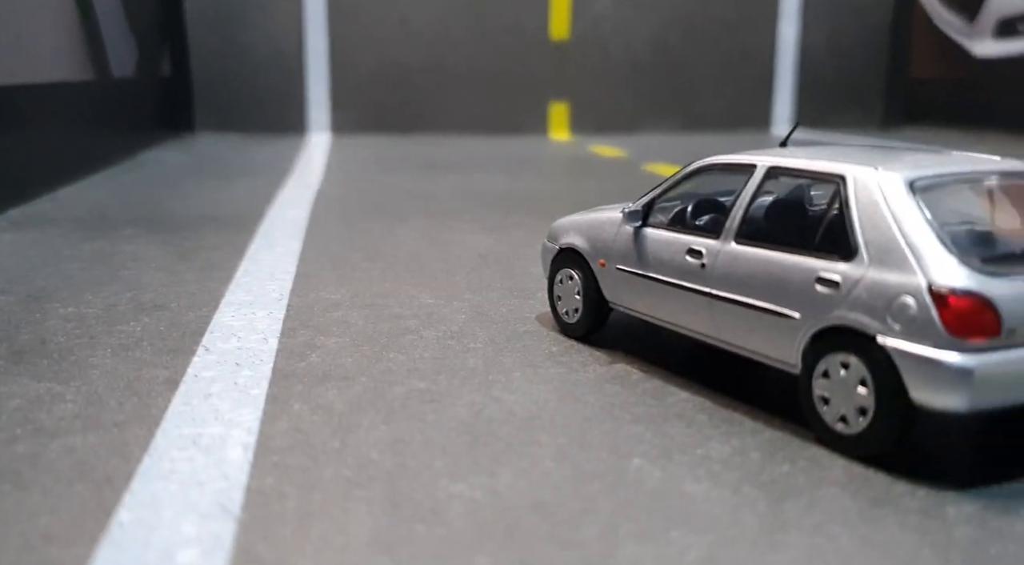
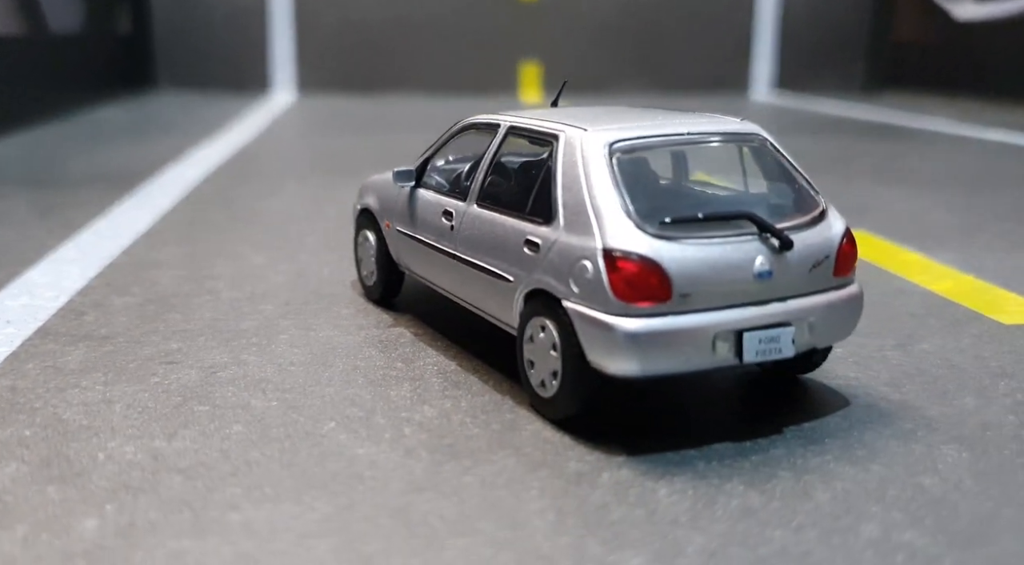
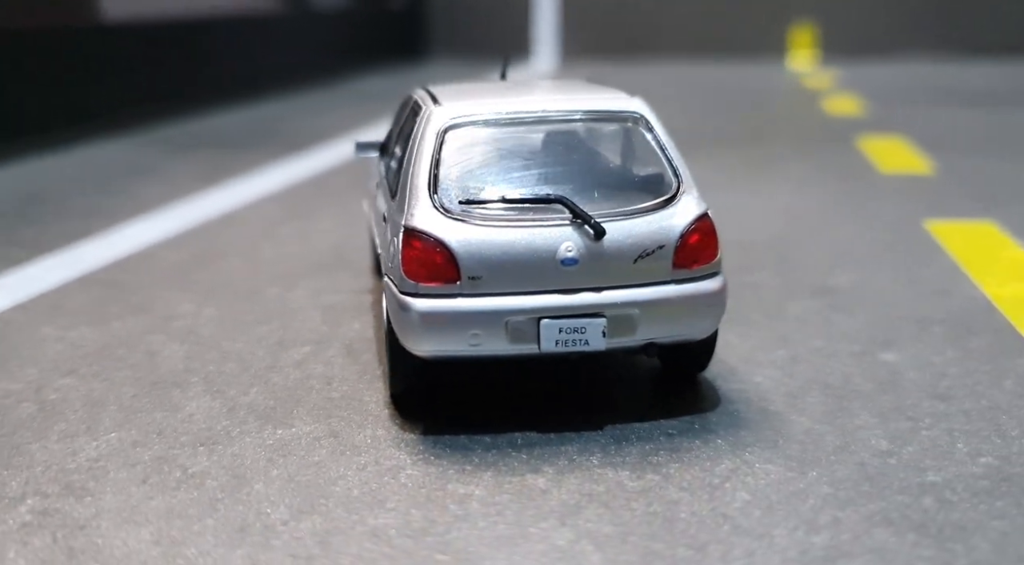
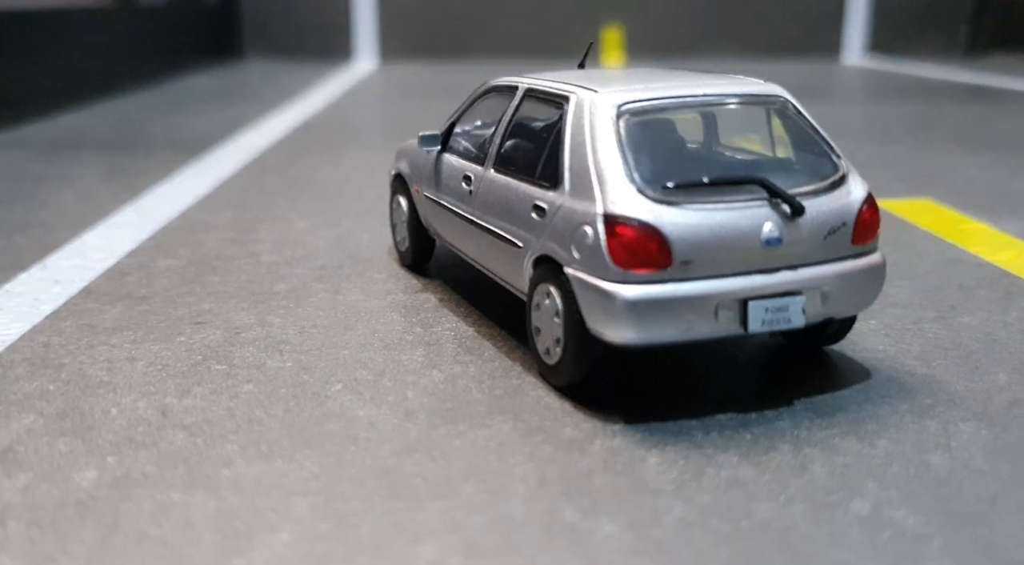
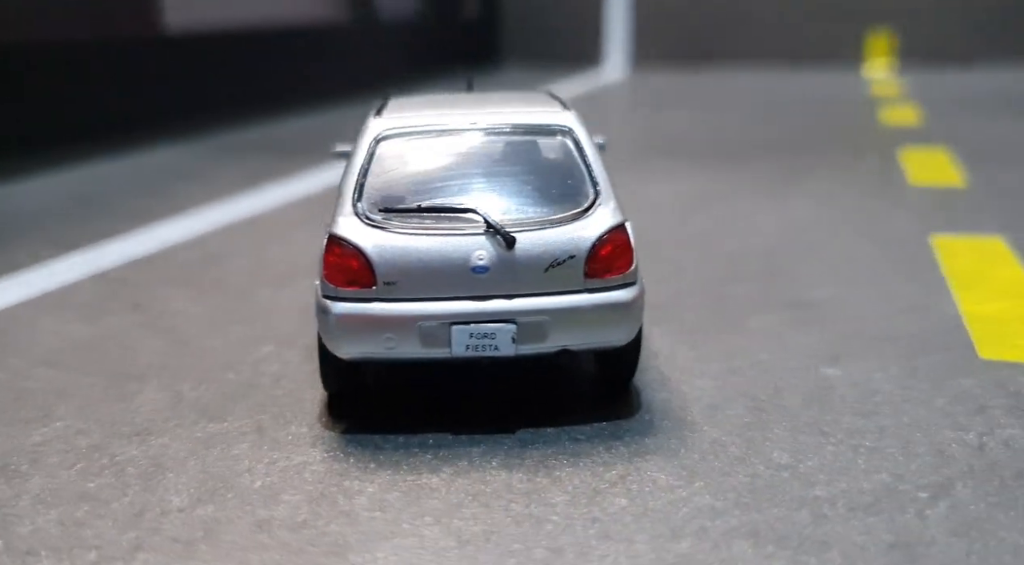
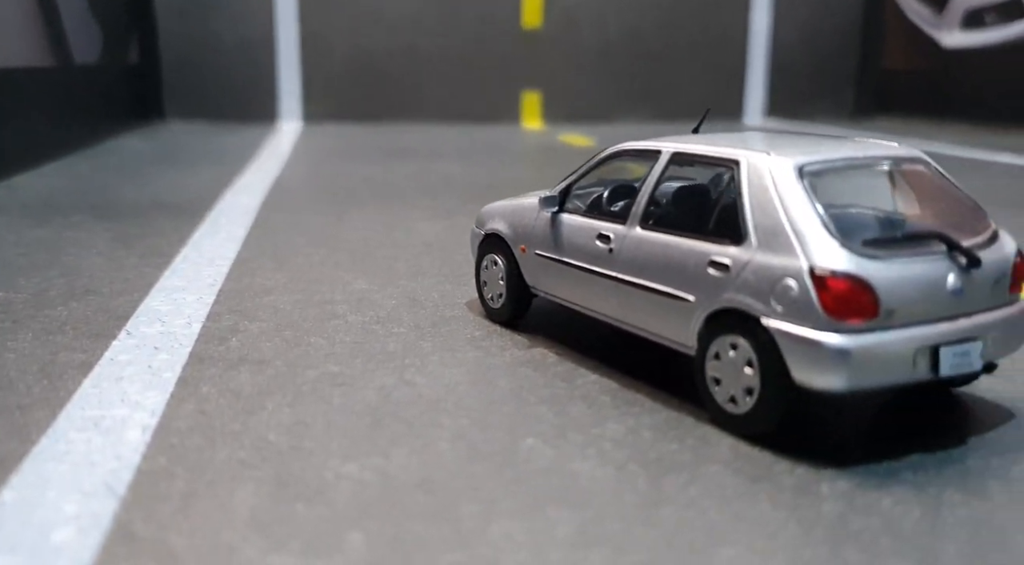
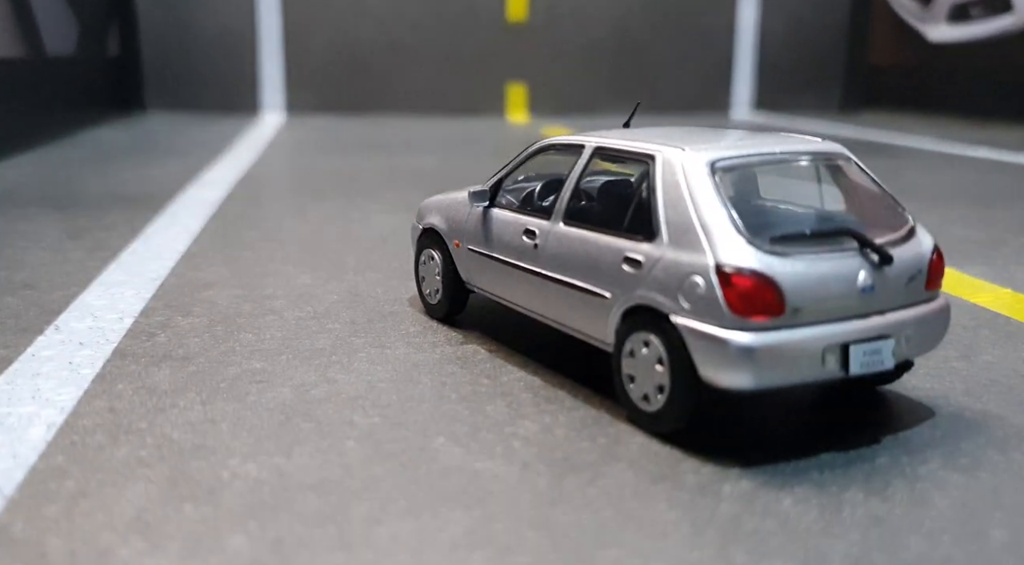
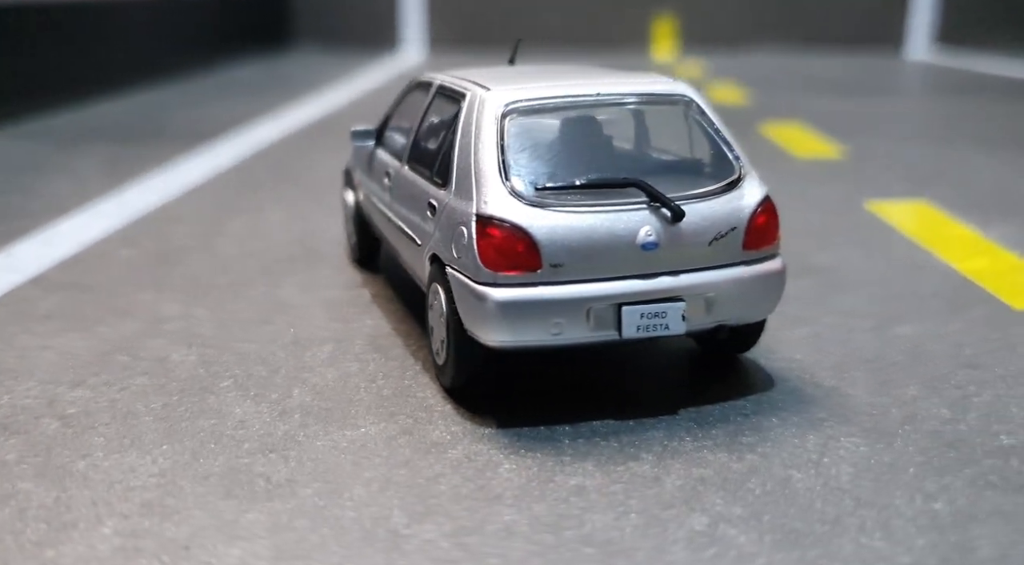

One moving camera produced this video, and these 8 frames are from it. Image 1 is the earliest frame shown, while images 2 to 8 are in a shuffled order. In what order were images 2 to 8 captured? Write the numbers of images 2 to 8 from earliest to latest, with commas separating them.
6, 7, 2, 4, 8, 3, 5
